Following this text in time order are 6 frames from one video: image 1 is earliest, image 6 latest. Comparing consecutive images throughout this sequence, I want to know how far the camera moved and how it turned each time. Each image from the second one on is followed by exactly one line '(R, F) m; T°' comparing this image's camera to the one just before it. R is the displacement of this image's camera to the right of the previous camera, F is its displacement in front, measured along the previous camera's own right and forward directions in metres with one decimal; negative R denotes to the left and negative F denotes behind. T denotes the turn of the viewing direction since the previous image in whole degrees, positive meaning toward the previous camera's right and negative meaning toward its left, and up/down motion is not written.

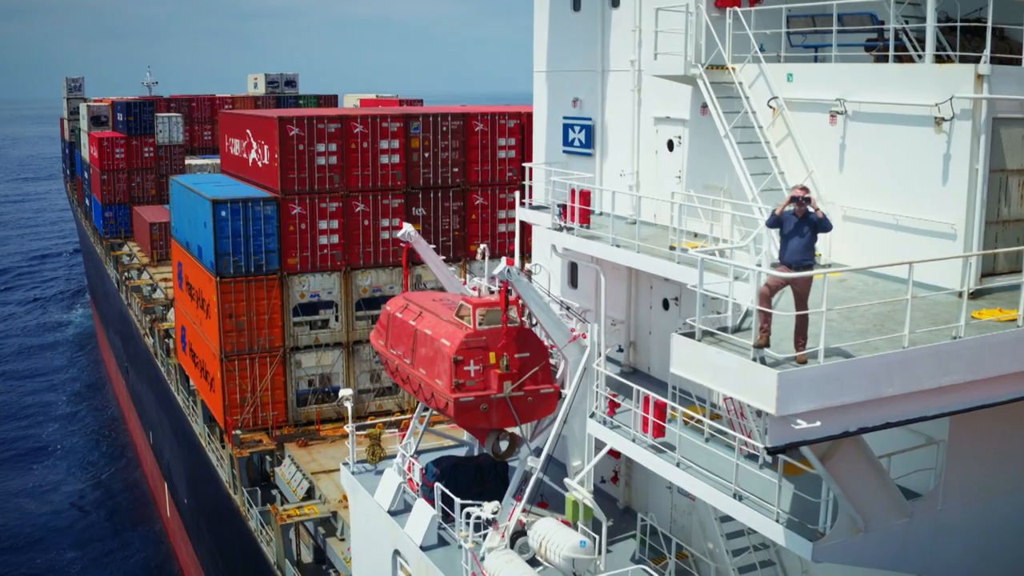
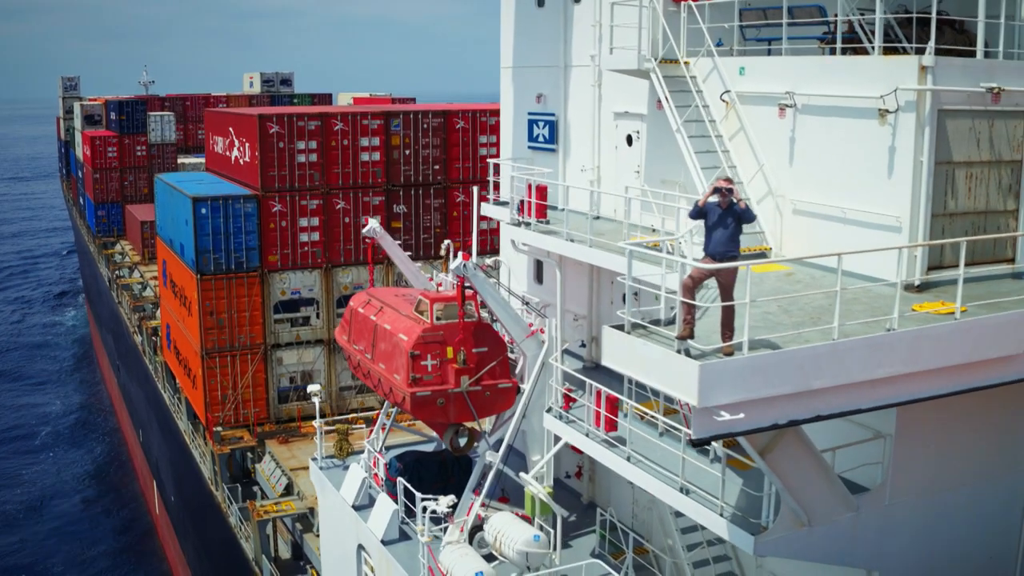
(+0.6, +0.1) m; 0°
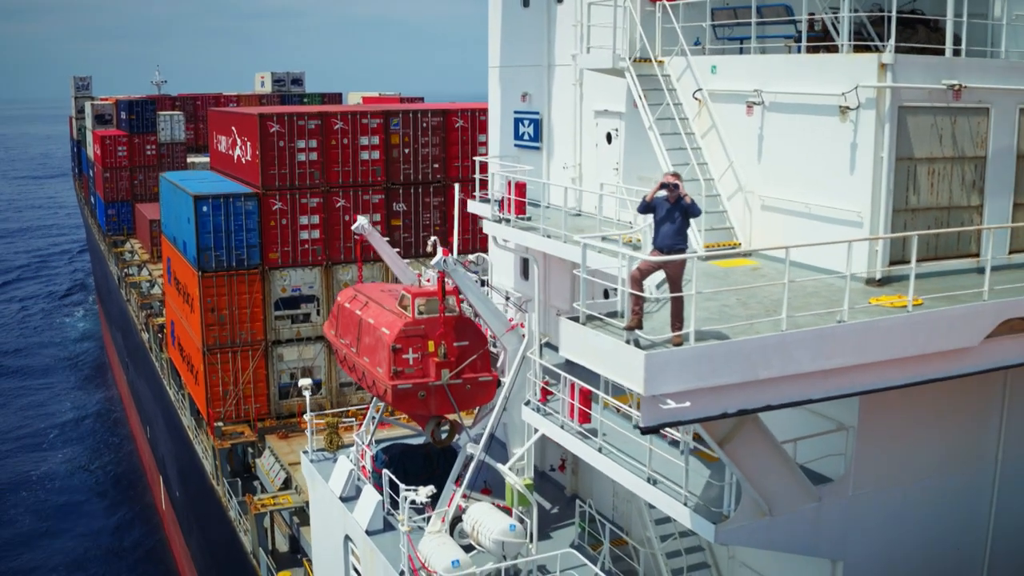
(+0.5, -0.2) m; -1°
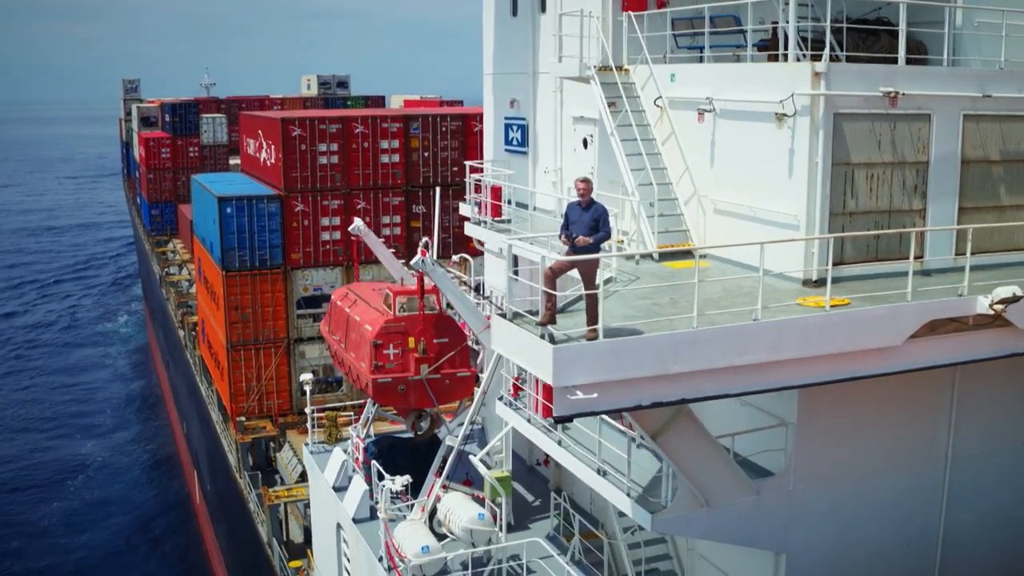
(+1.1, -0.6) m; -3°
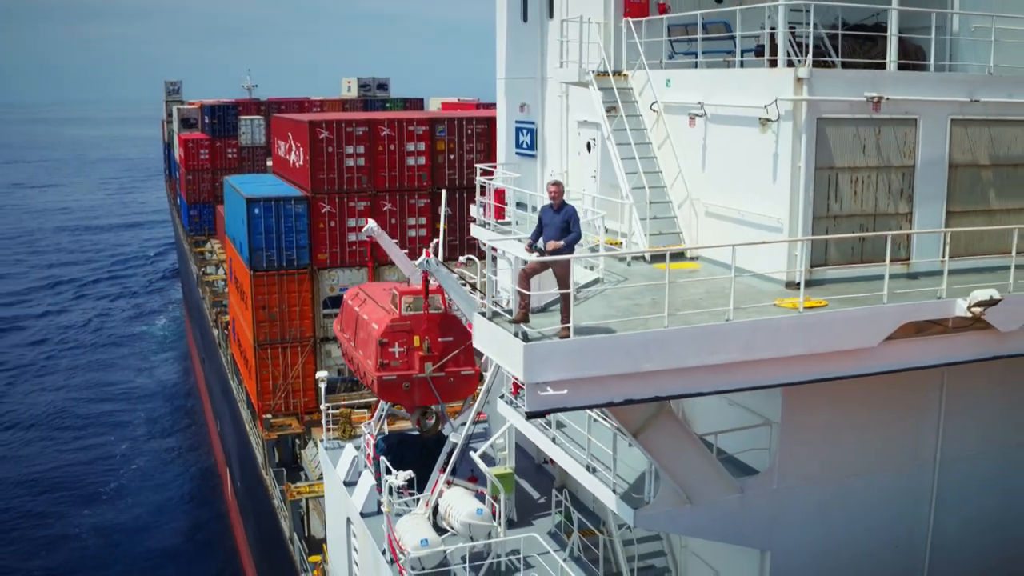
(+0.6, -0.3) m; -2°
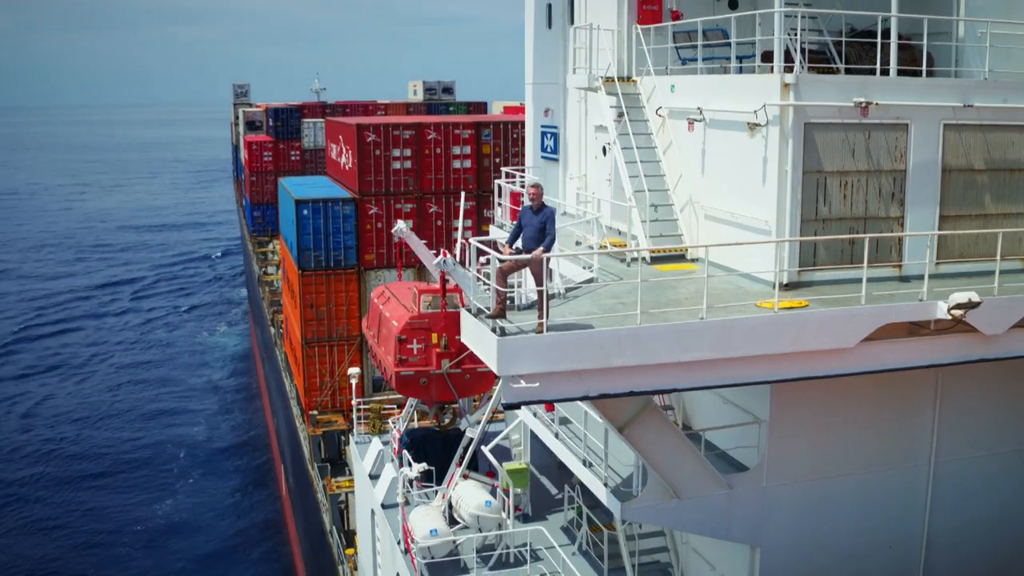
(+0.9, -0.4) m; -4°
